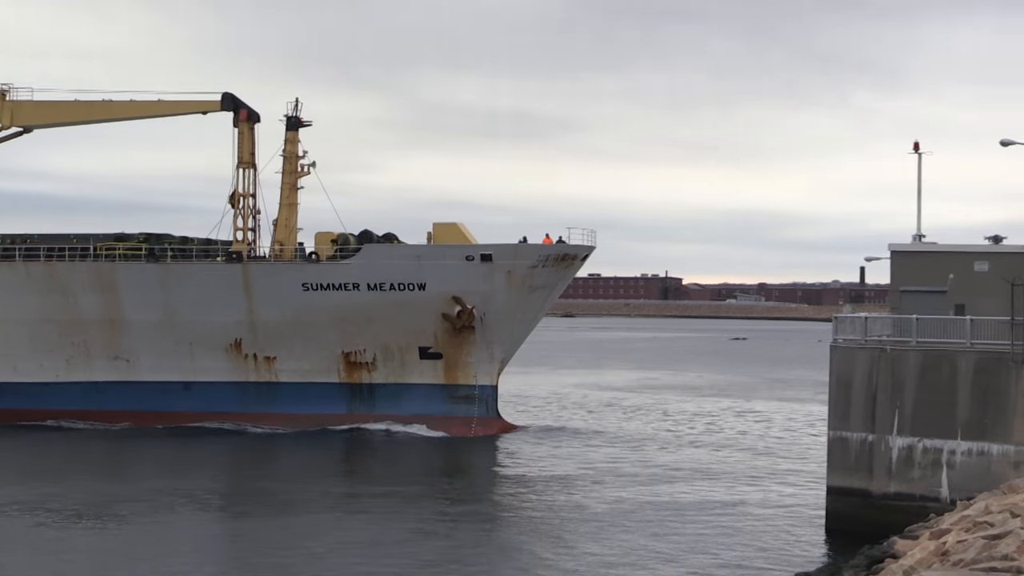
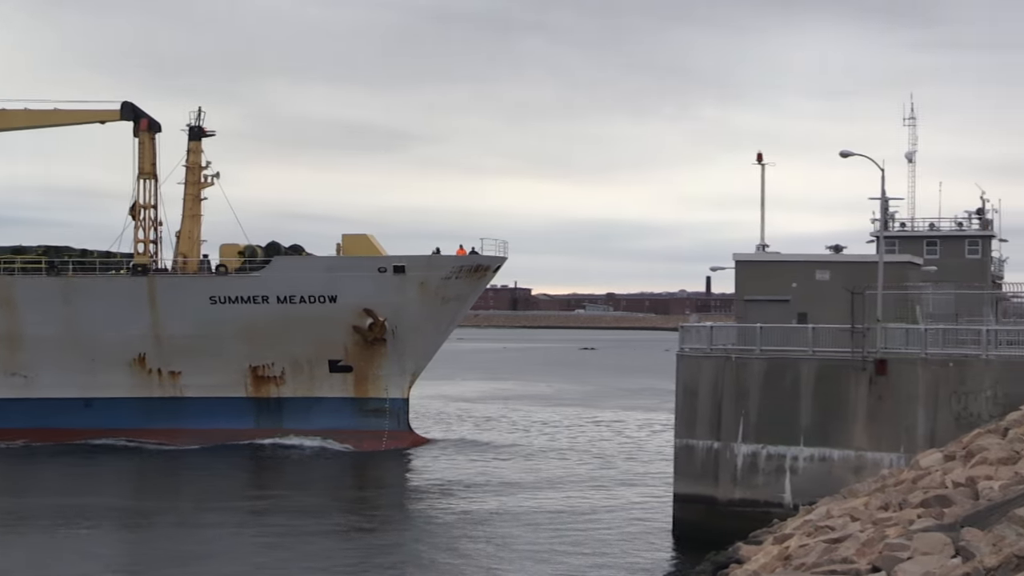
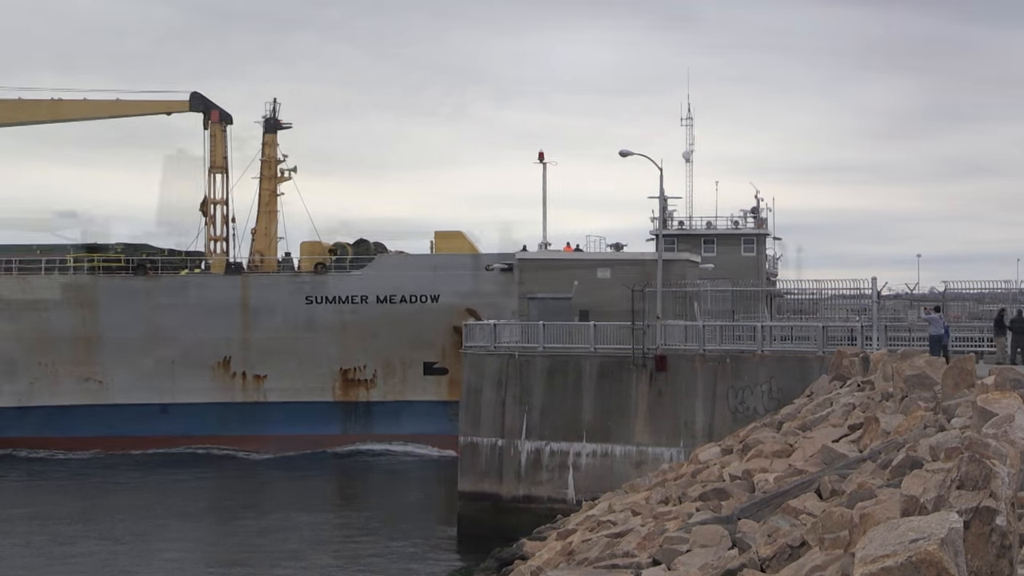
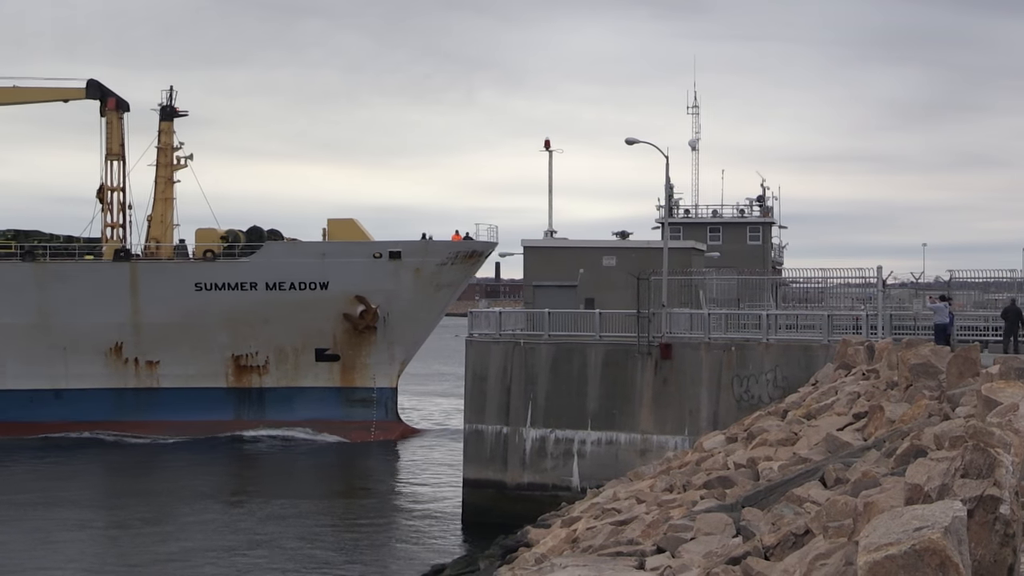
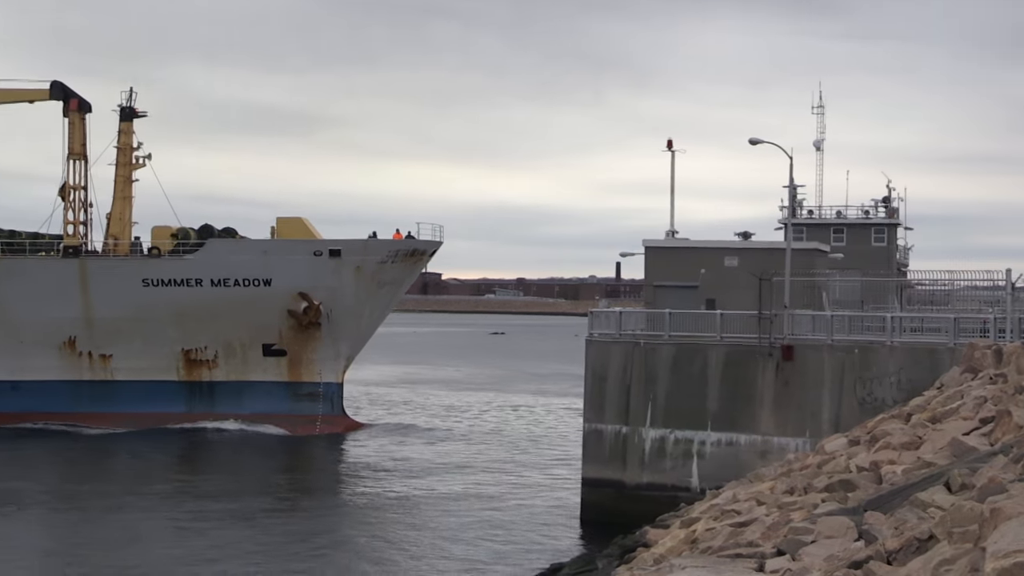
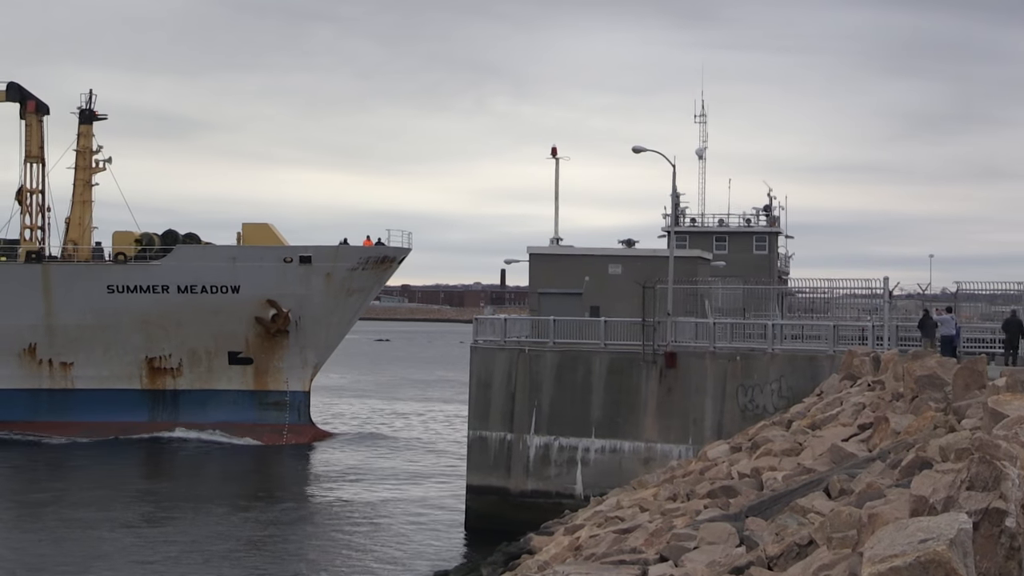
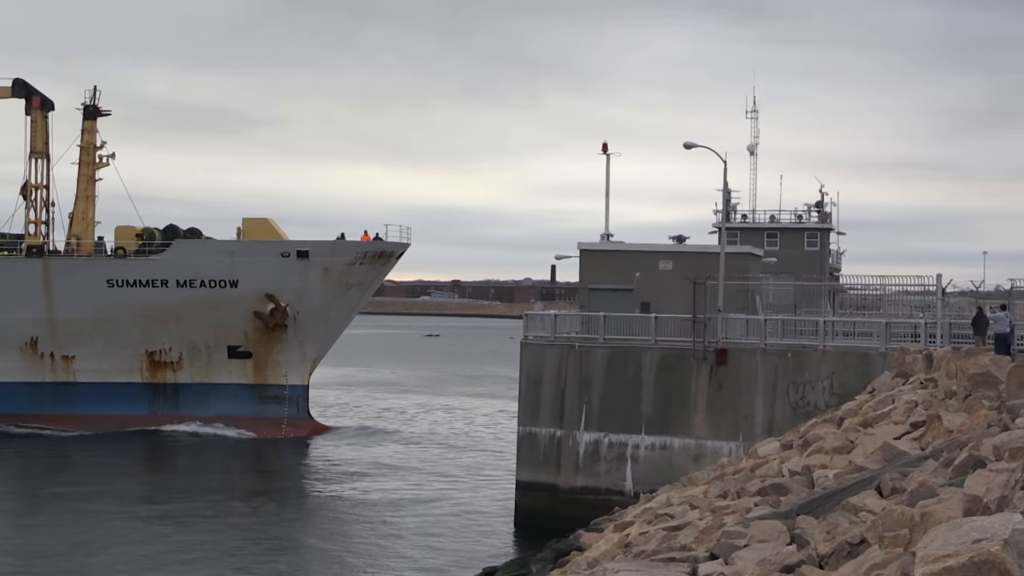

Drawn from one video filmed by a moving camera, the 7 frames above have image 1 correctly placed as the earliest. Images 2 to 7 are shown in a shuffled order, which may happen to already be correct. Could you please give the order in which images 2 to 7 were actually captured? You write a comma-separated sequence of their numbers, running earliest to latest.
2, 5, 7, 6, 4, 3
